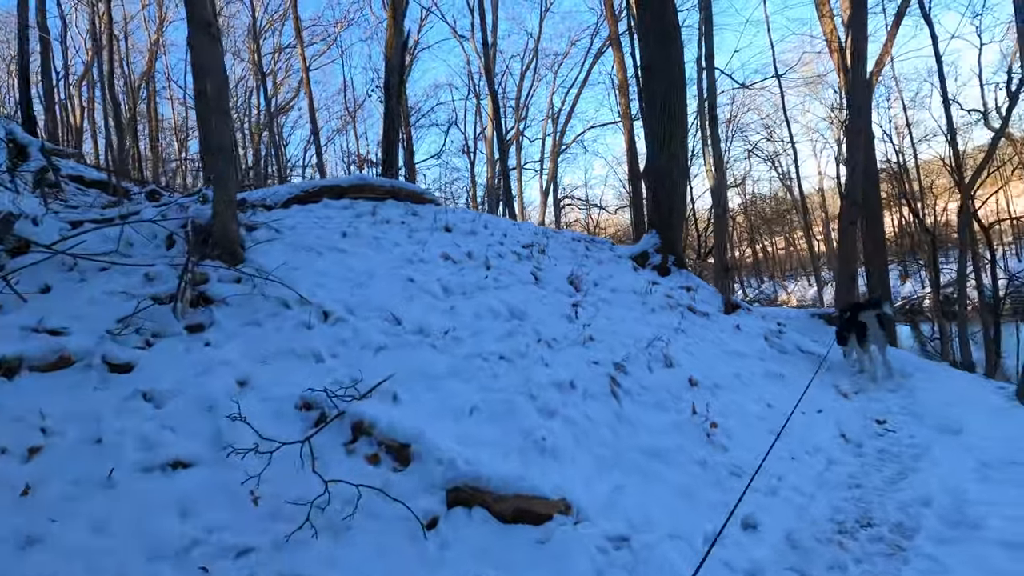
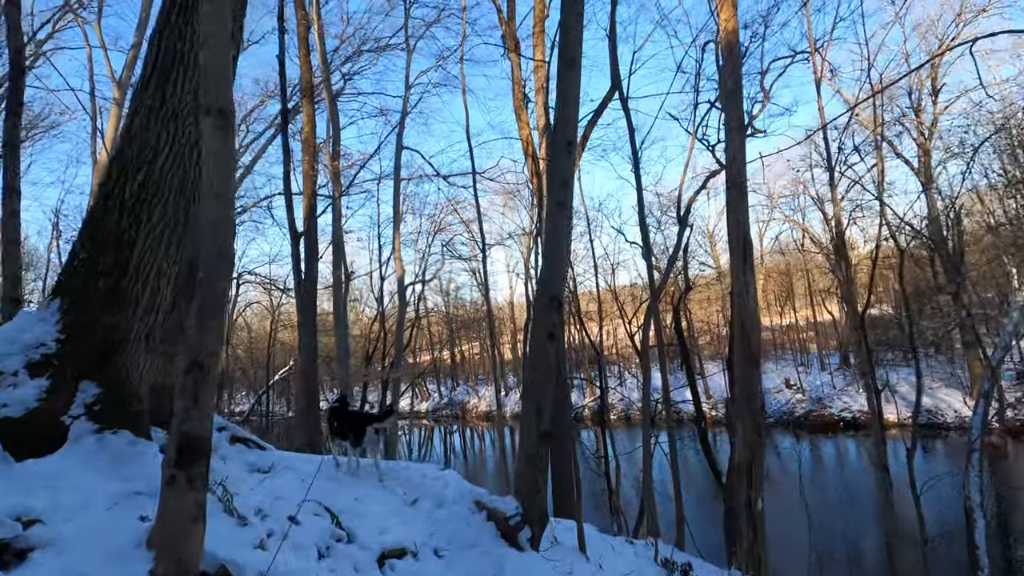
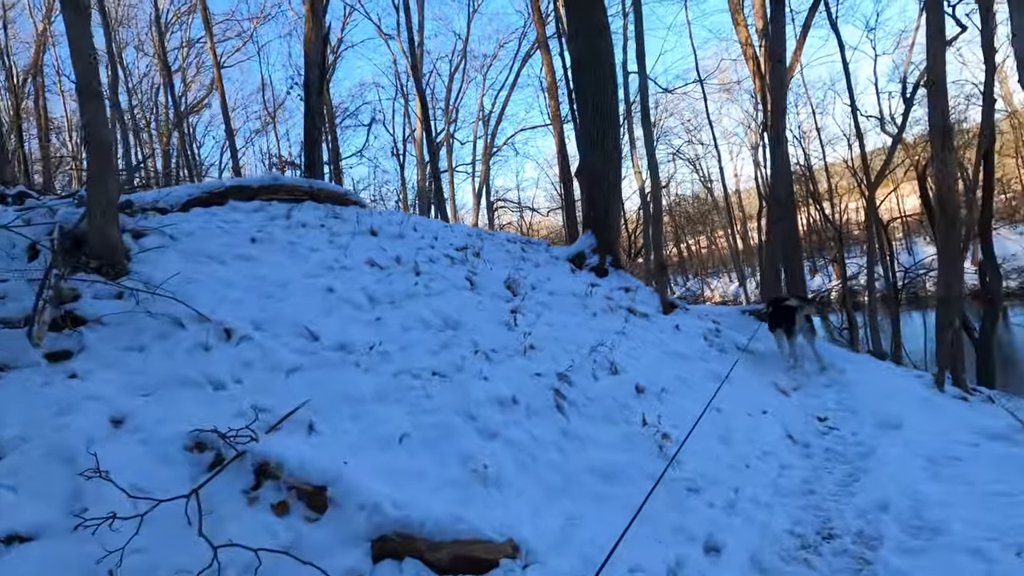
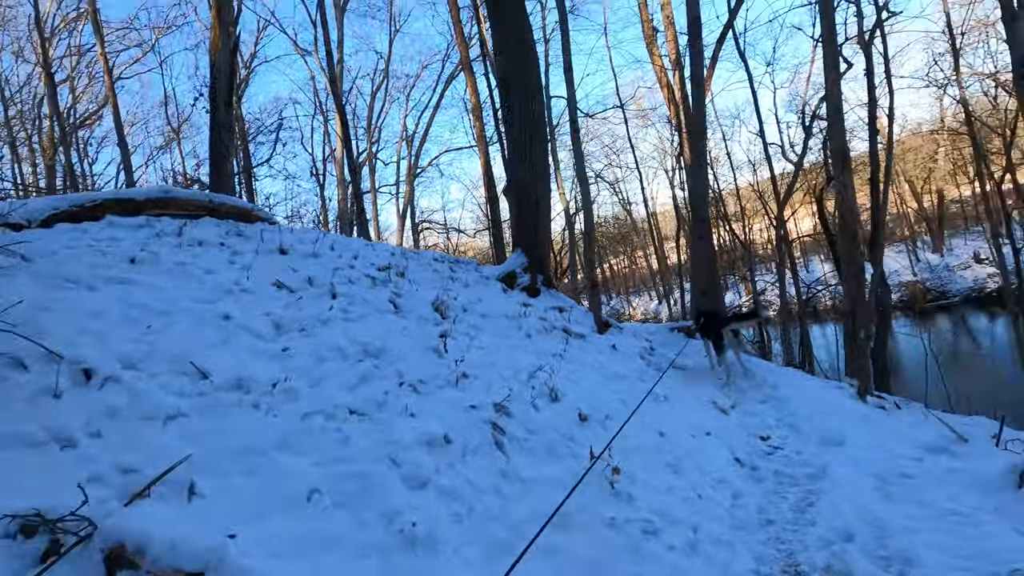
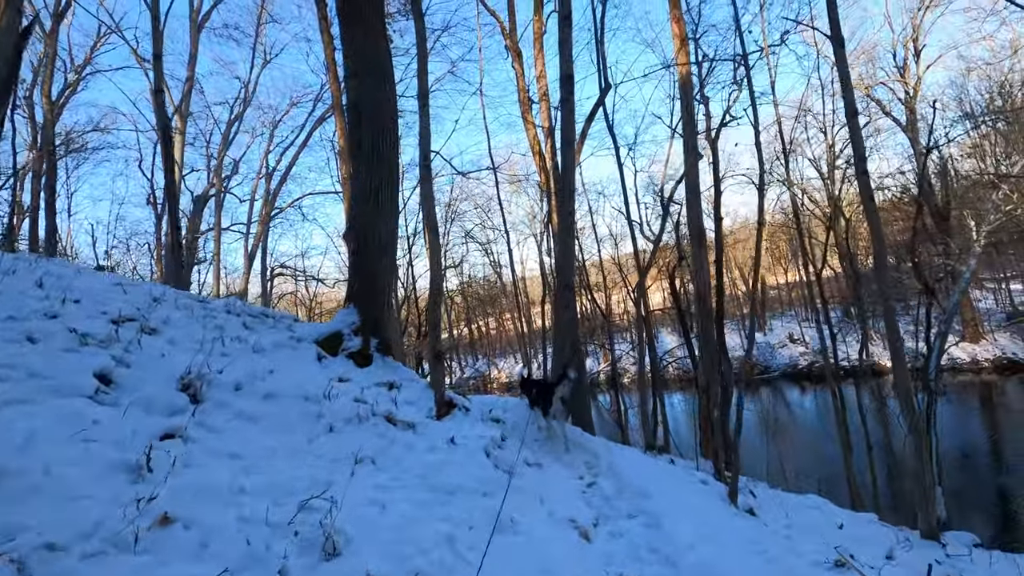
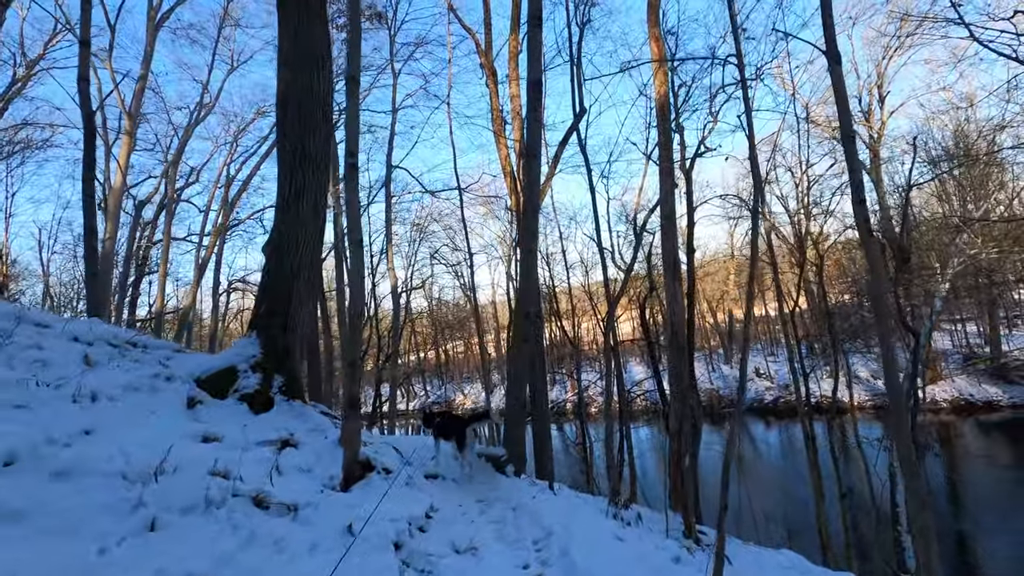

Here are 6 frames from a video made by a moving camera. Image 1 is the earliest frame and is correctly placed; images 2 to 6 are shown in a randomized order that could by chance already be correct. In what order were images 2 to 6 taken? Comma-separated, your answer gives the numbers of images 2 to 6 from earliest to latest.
3, 4, 5, 6, 2
